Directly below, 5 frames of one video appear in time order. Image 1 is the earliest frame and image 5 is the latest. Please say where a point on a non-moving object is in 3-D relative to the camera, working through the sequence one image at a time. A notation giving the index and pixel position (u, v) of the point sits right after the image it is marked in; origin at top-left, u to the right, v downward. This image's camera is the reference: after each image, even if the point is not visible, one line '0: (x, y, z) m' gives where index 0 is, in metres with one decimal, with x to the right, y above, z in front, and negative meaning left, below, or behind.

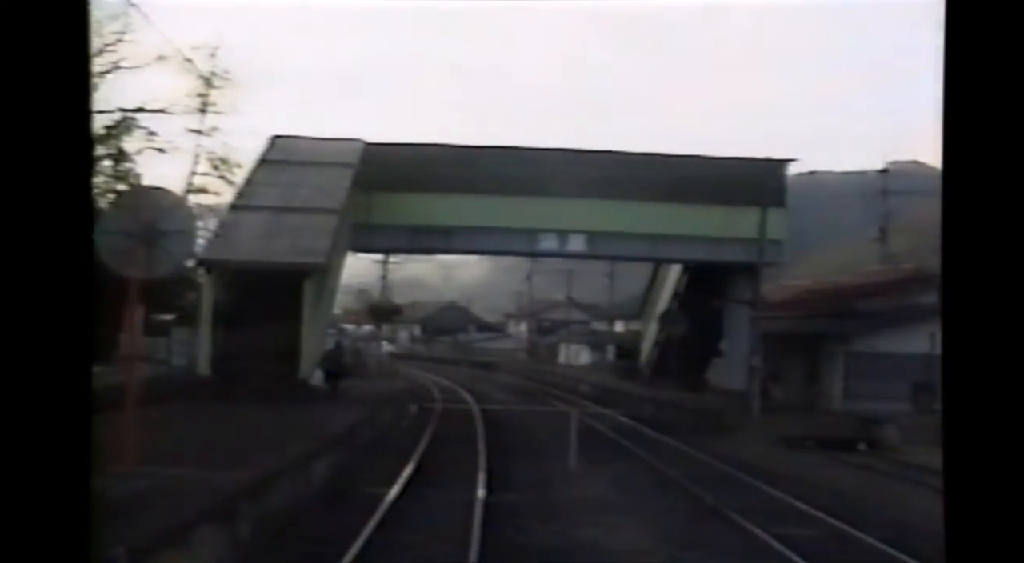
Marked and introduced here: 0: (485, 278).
0: (-0.1, 0.0, +7.9) m
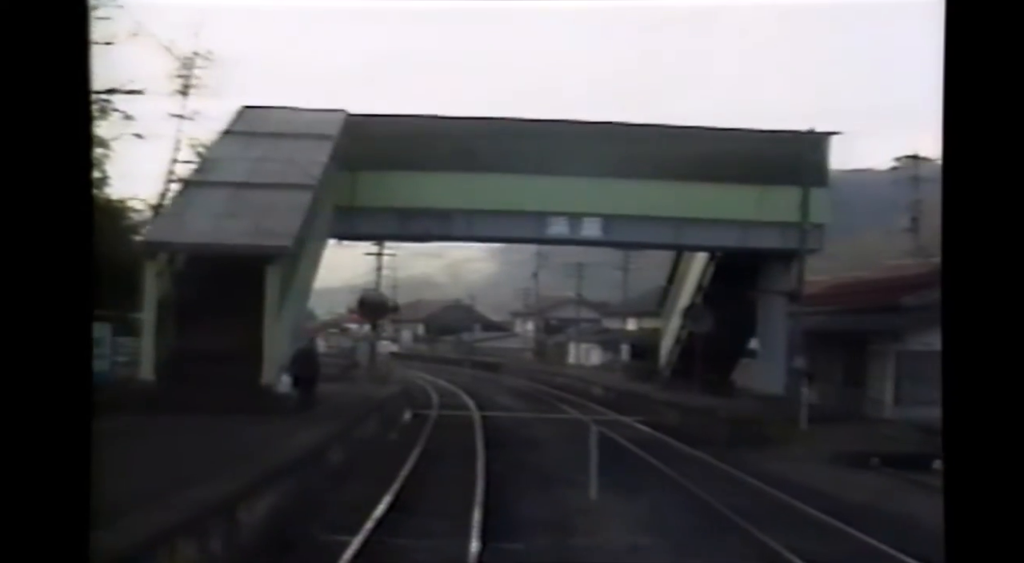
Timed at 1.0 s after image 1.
0: (-0.1, +0.1, +6.9) m
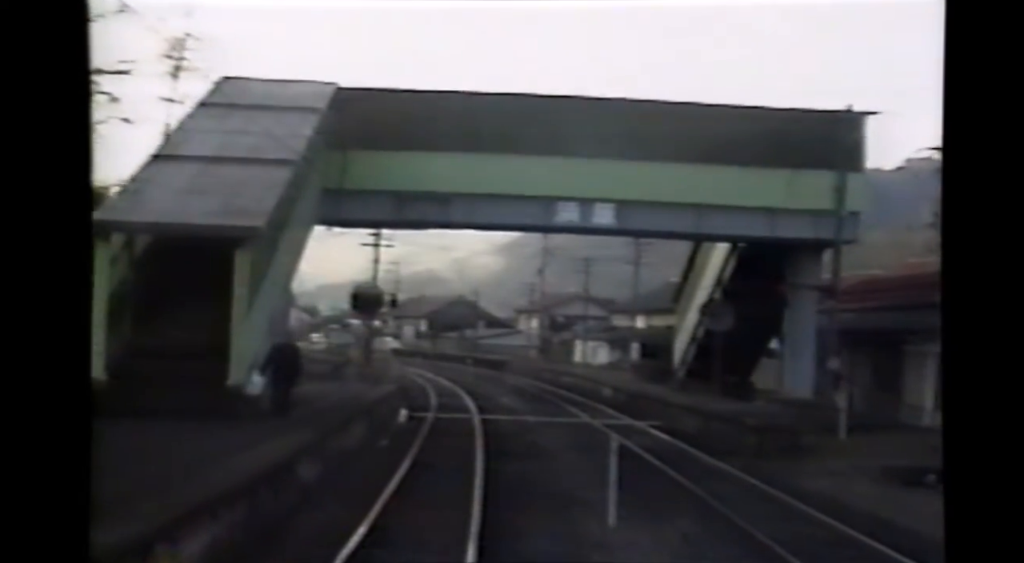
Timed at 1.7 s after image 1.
0: (-0.1, +0.1, +6.3) m
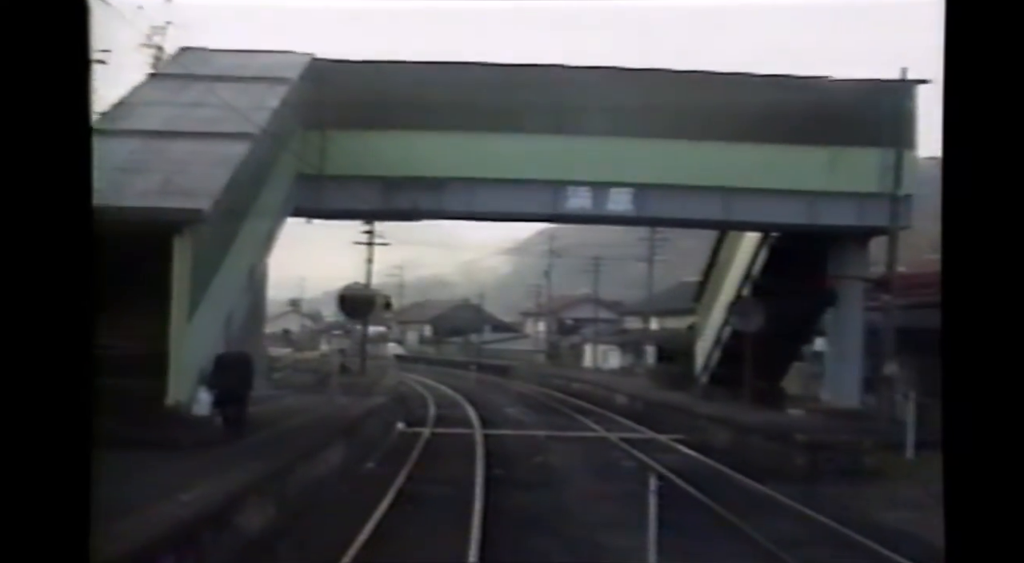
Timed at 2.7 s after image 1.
0: (-0.1, +0.1, +5.5) m
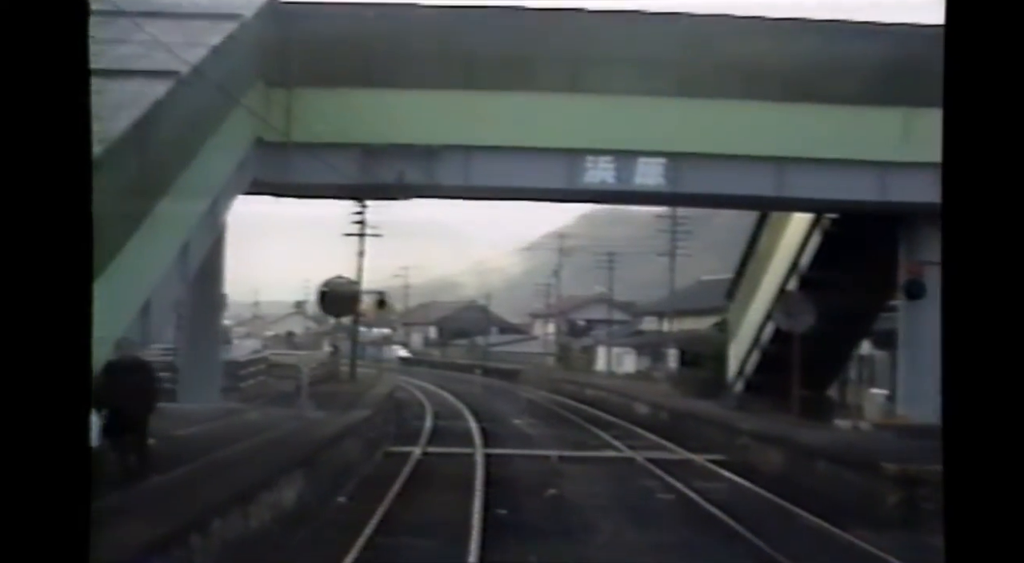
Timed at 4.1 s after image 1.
0: (0.0, +0.2, +4.5) m
